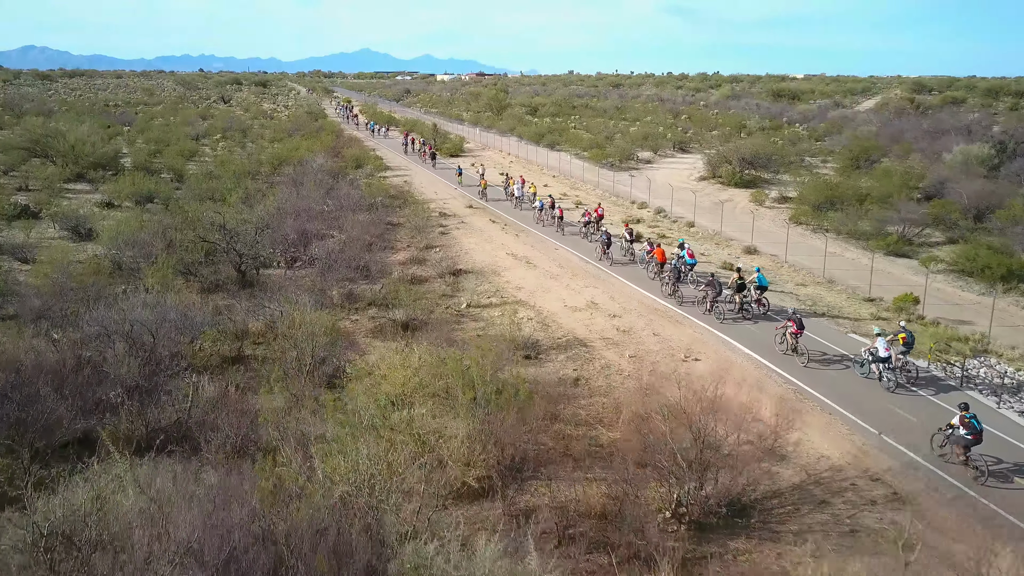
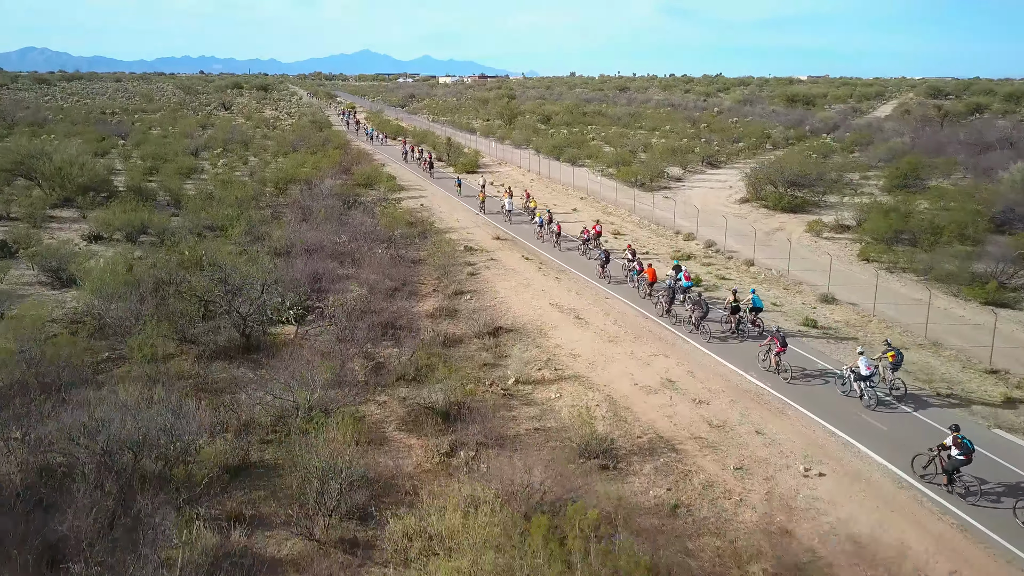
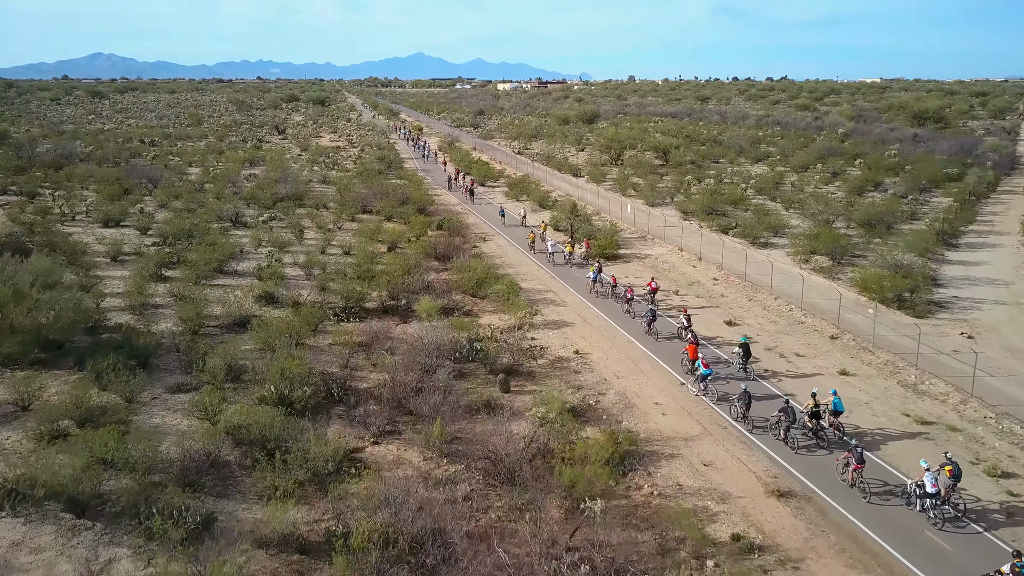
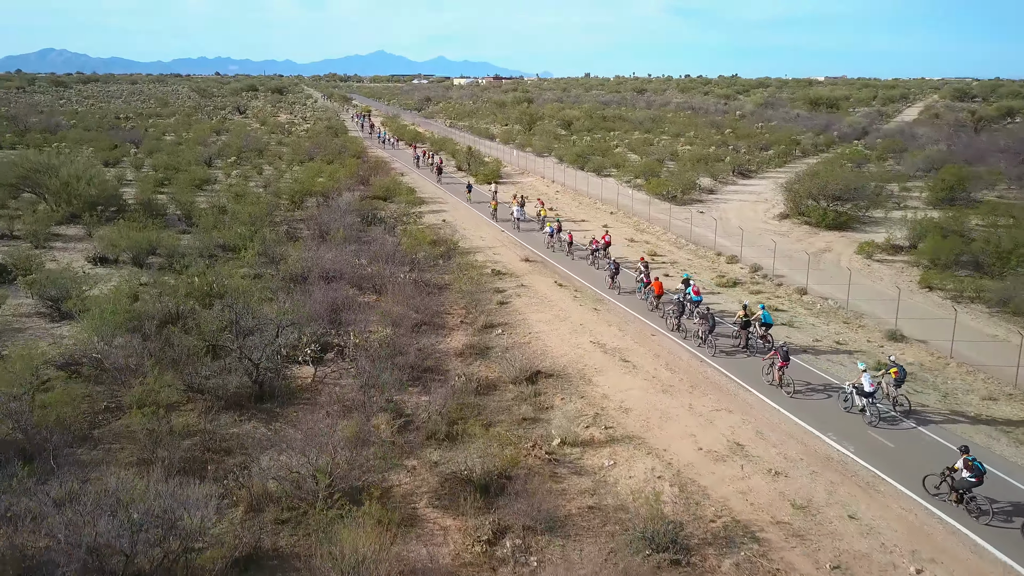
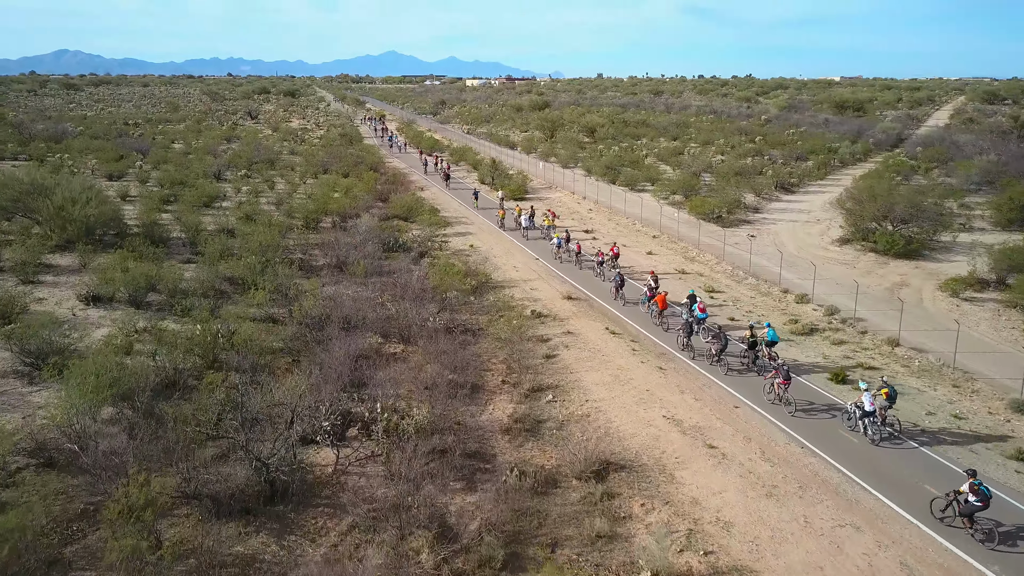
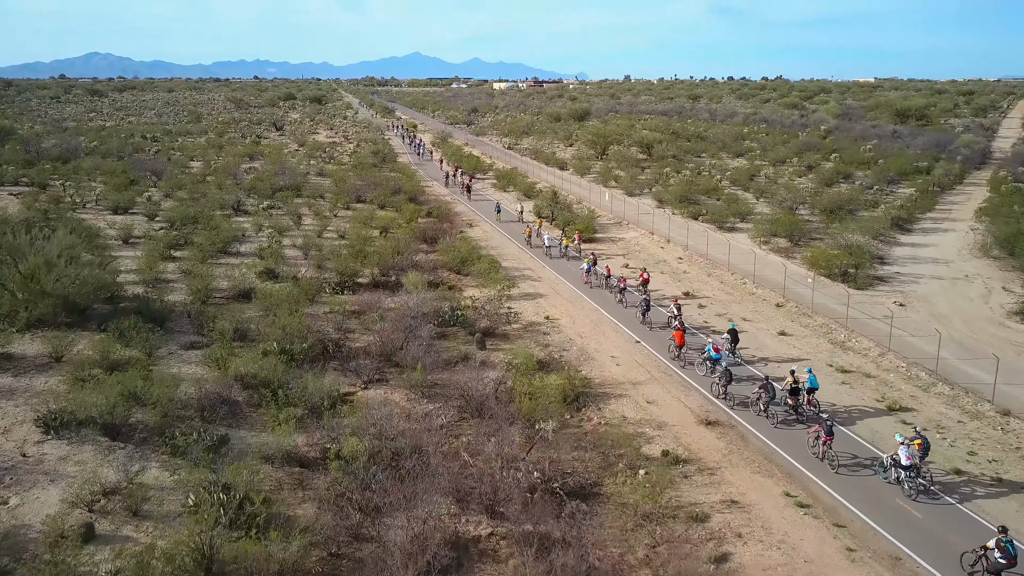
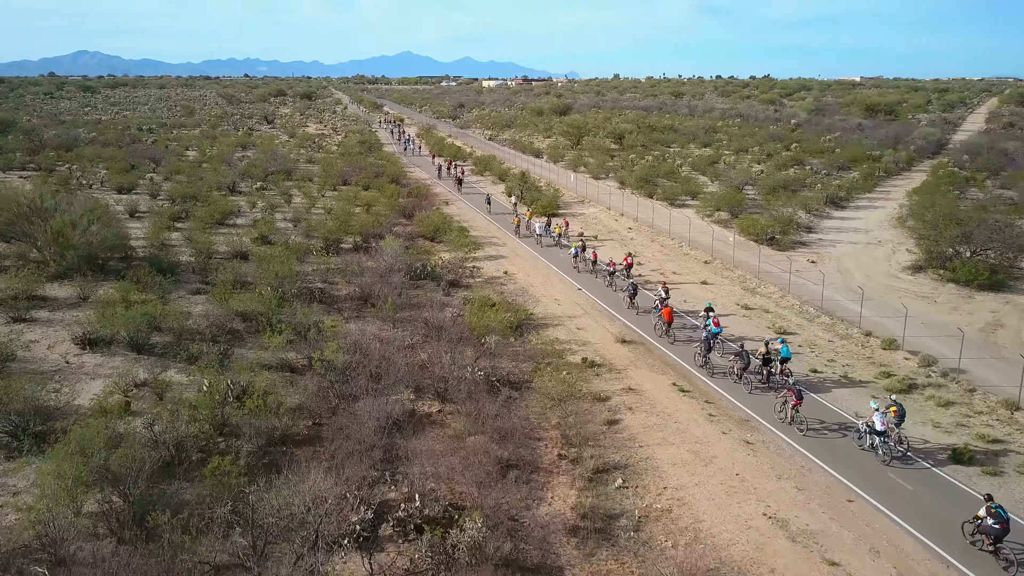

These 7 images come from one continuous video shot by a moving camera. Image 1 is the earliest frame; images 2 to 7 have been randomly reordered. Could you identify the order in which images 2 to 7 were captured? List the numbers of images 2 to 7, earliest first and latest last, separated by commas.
2, 4, 5, 7, 6, 3
